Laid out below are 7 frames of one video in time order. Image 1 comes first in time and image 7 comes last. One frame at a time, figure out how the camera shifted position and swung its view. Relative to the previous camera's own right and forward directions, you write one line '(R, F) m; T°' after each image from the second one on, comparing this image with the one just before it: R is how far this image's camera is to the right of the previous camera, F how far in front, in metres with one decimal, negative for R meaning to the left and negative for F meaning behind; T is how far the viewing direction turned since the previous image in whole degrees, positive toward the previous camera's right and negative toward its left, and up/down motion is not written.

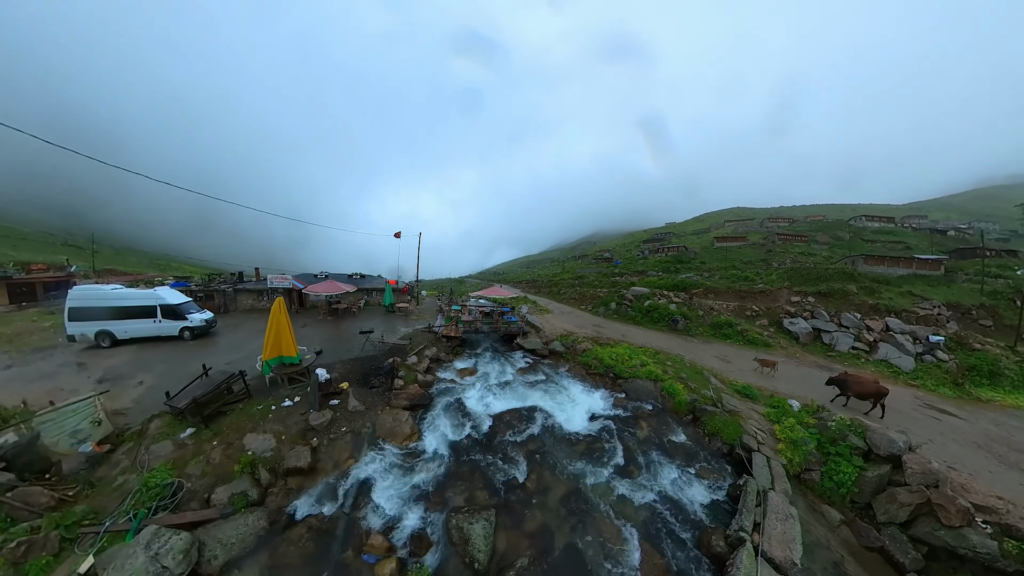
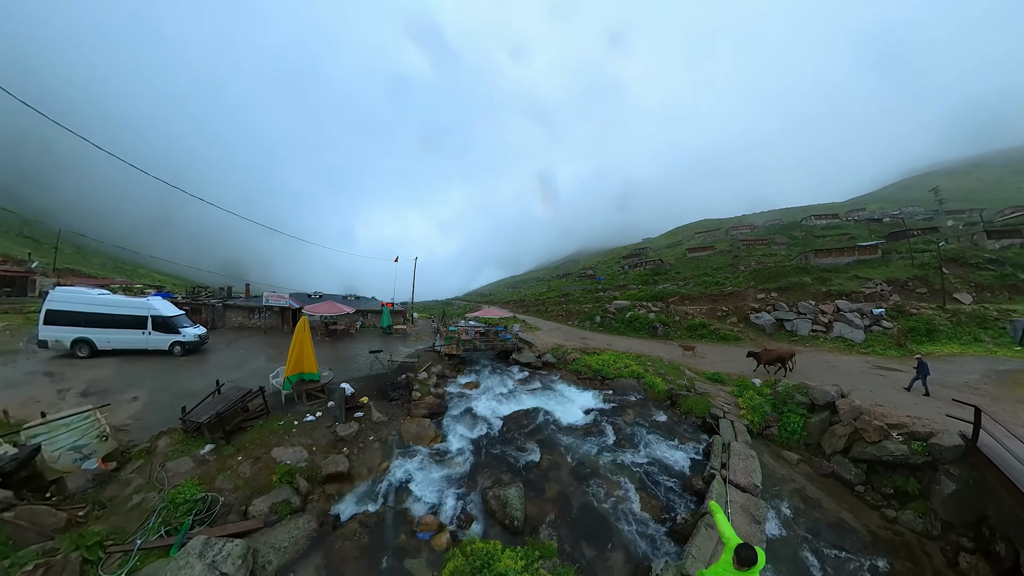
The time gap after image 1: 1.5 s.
(-0.3, -1.6) m; +3°
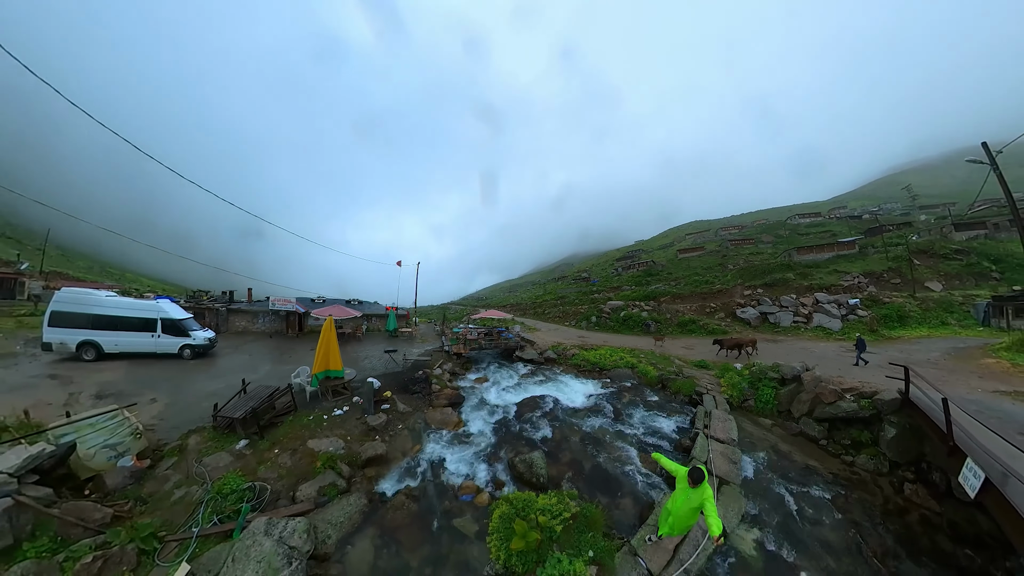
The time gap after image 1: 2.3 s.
(-0.4, -1.4) m; +1°
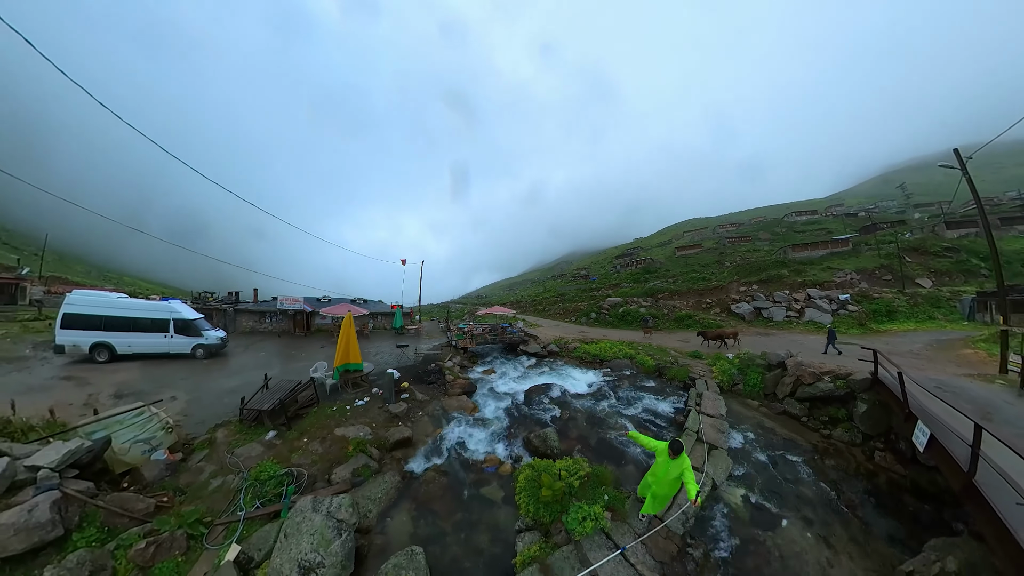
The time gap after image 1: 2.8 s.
(-0.3, -0.8) m; 0°
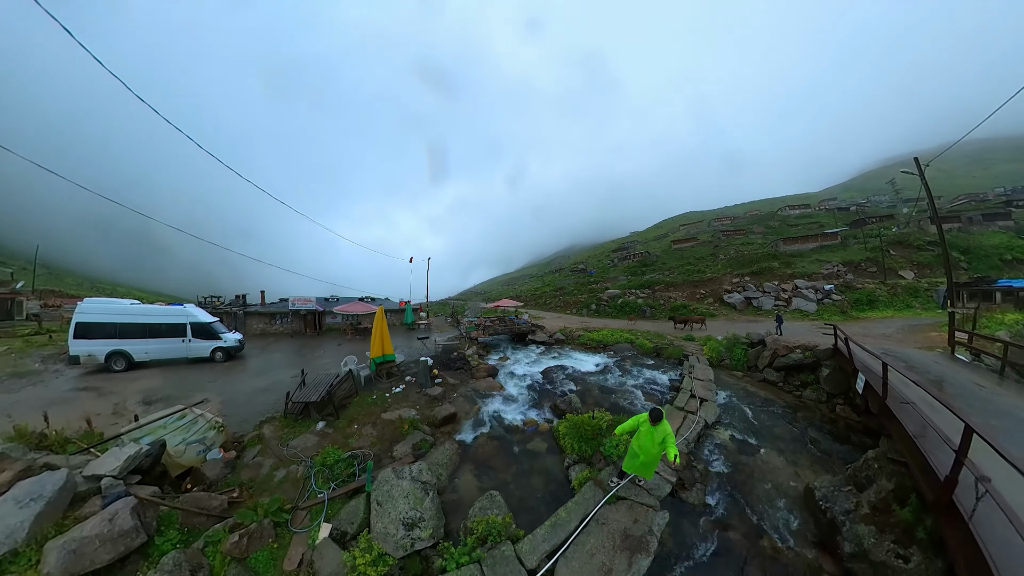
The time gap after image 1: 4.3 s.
(-0.9, -1.6) m; +1°
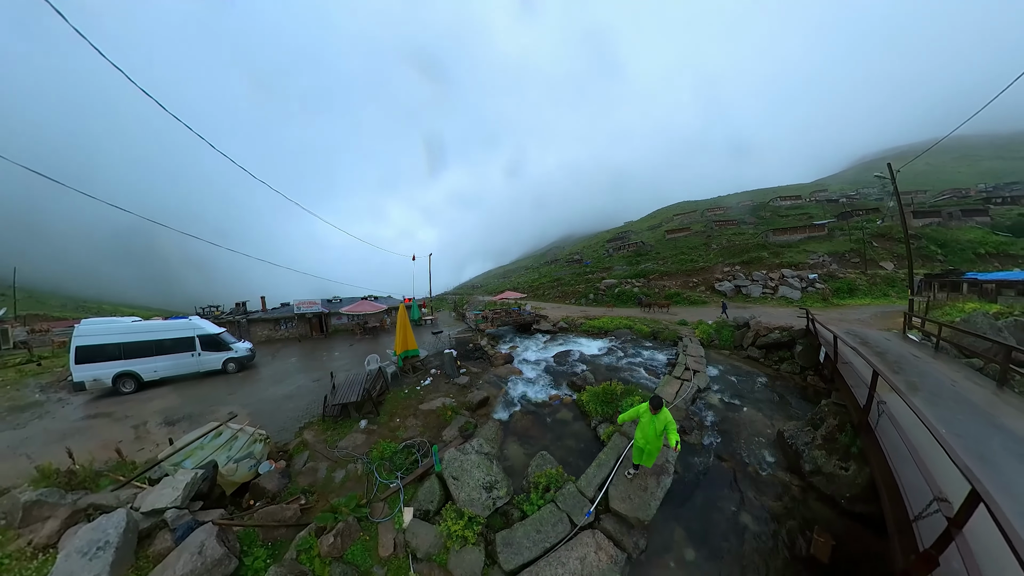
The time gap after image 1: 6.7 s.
(-1.0, -1.4) m; +1°
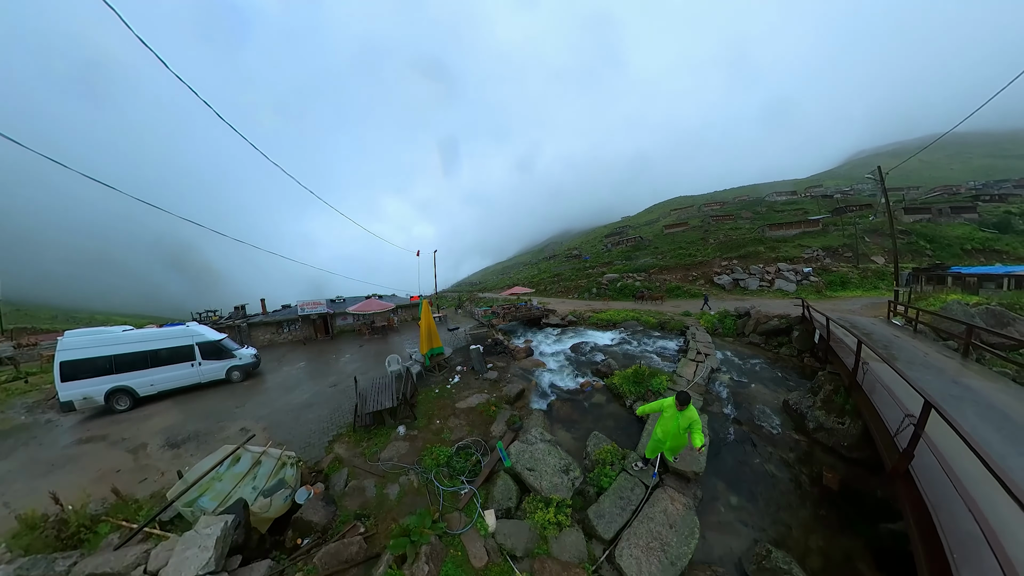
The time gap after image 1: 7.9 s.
(-1.3, -1.2) m; +1°
